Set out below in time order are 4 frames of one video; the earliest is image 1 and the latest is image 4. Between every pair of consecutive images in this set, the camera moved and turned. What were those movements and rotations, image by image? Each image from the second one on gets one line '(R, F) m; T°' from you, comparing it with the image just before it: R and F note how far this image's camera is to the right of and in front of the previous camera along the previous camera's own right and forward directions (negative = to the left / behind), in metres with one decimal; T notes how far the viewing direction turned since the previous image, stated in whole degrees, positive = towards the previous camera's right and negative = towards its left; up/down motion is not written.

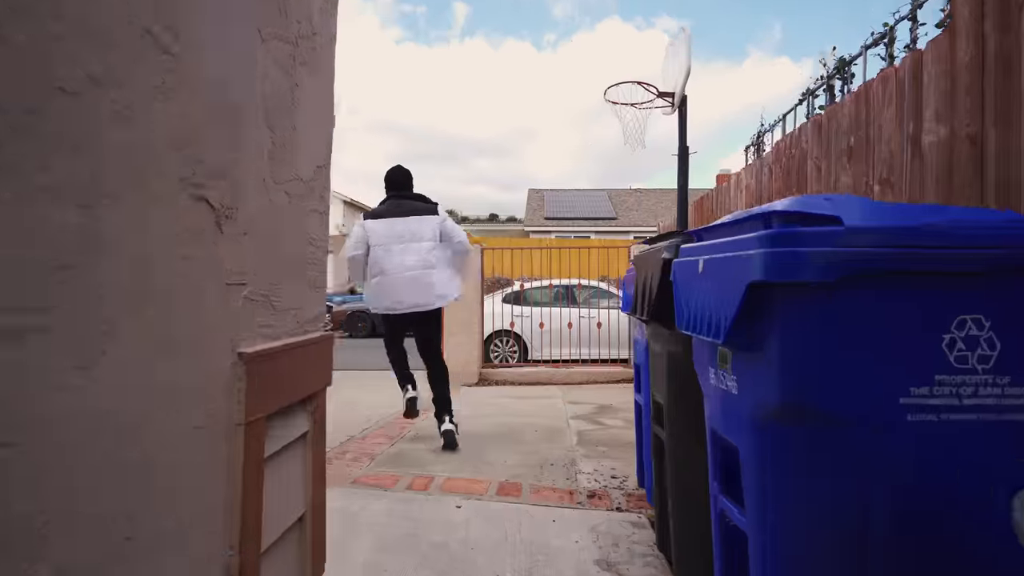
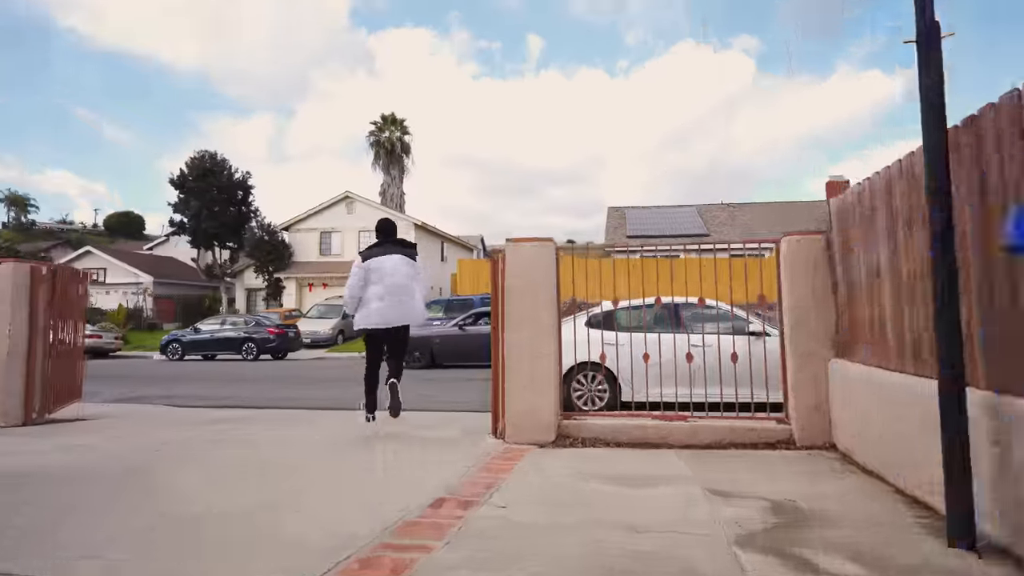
(-0.1, +2.4) m; -8°
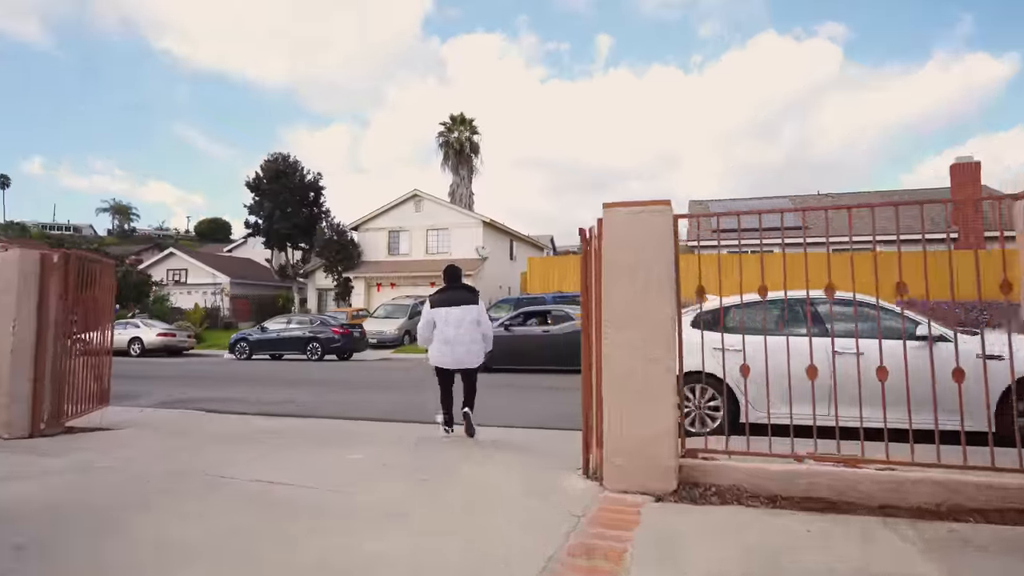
(-0.2, +1.6) m; -7°
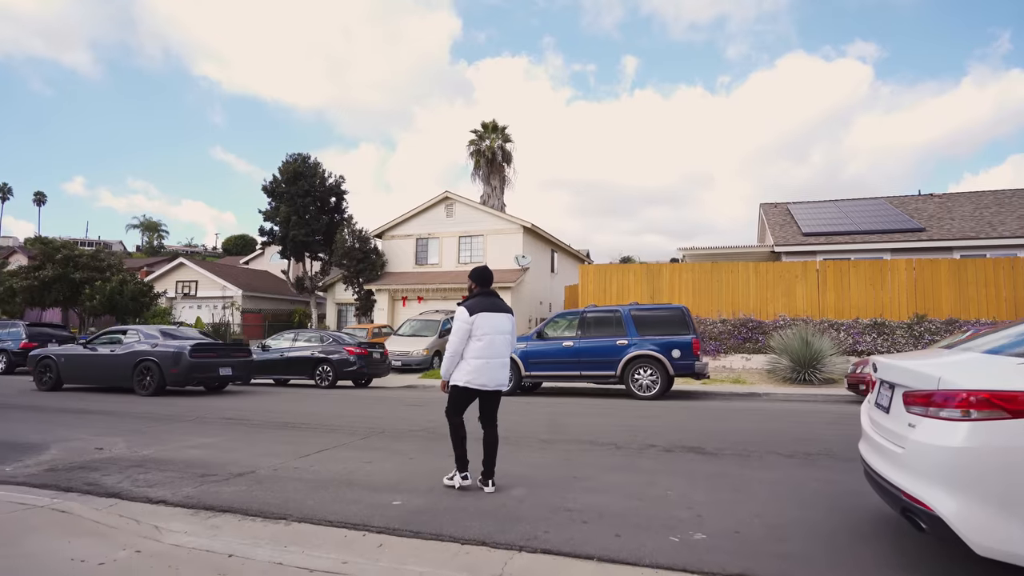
(-1.0, +4.0) m; -2°
